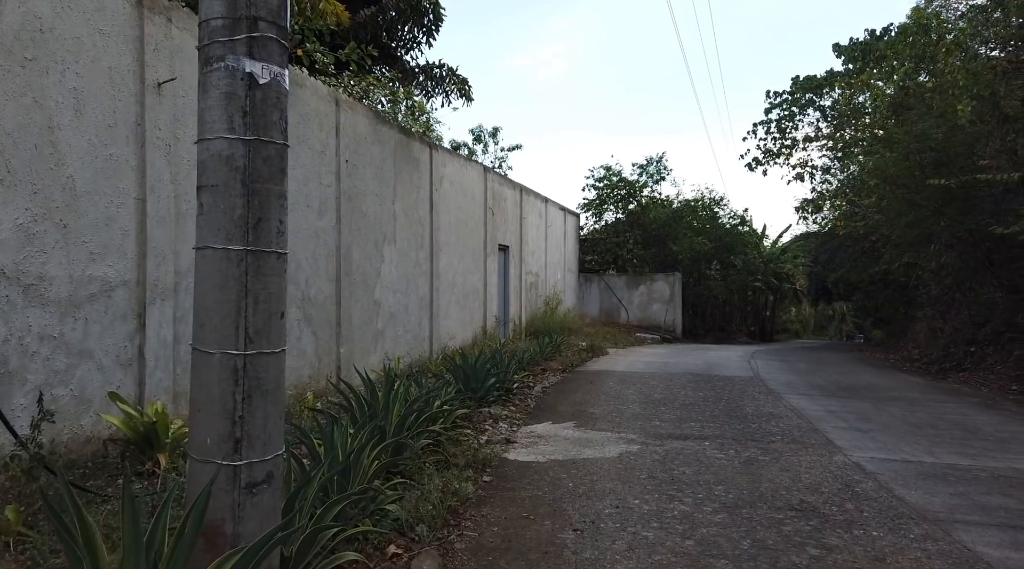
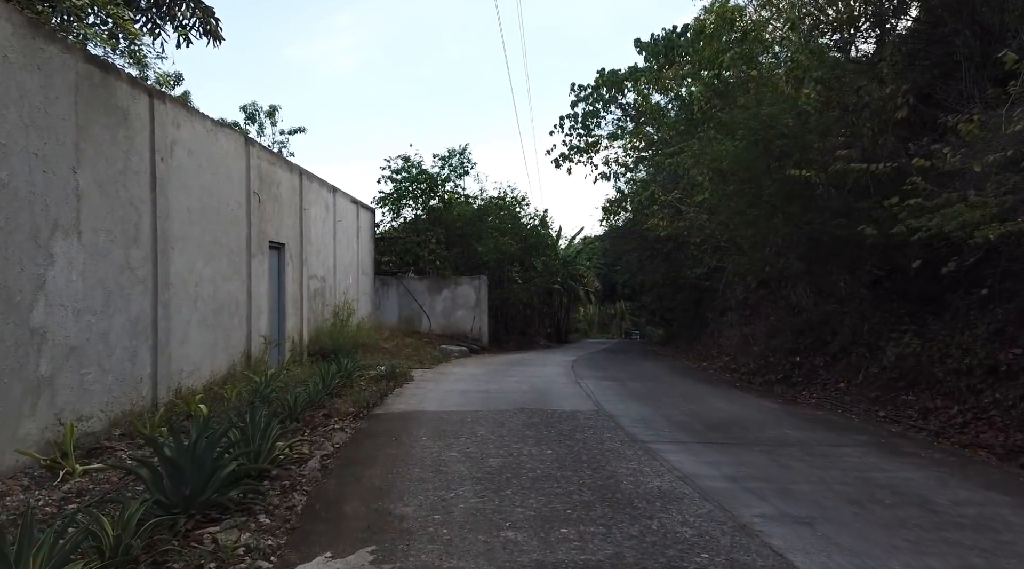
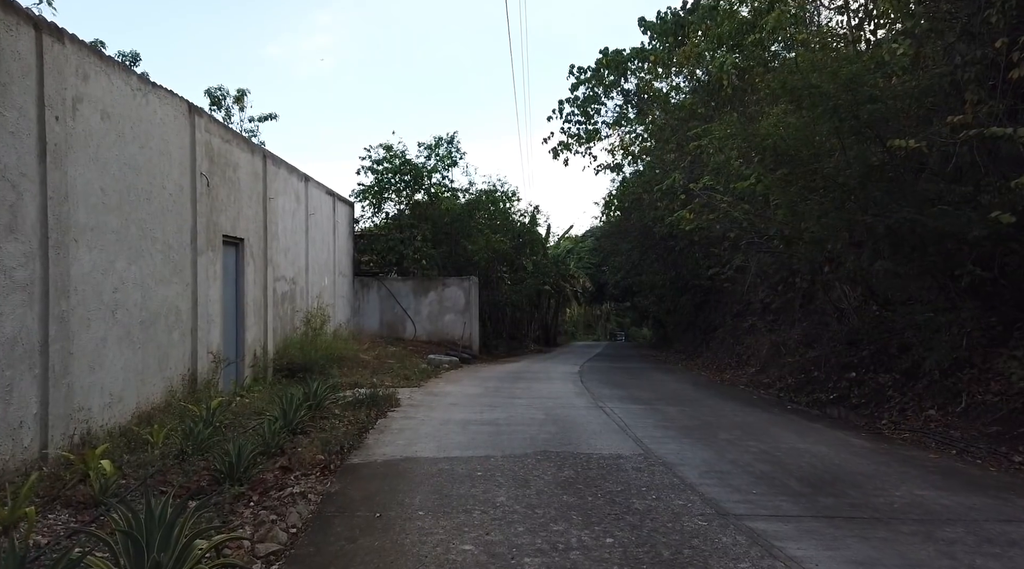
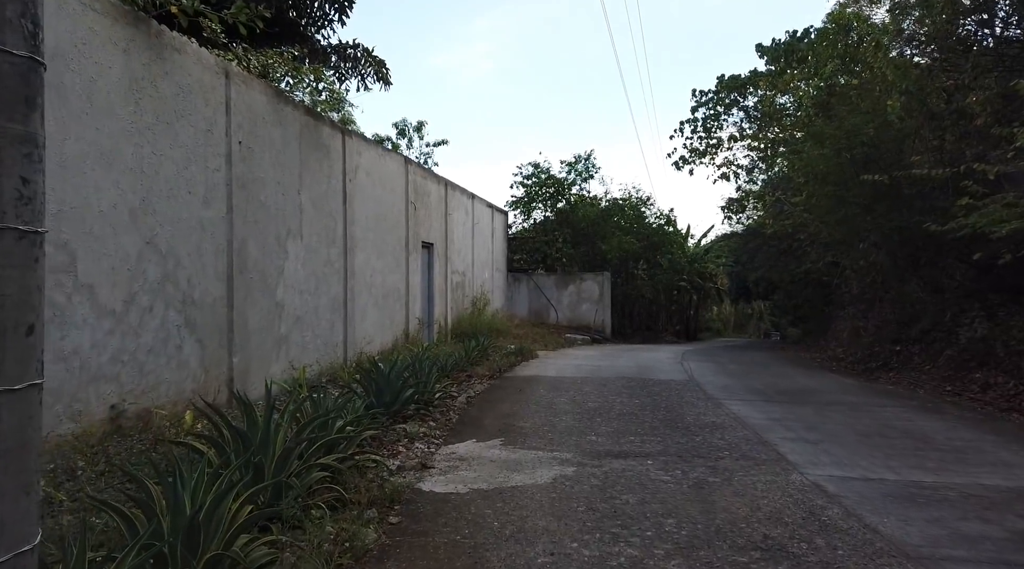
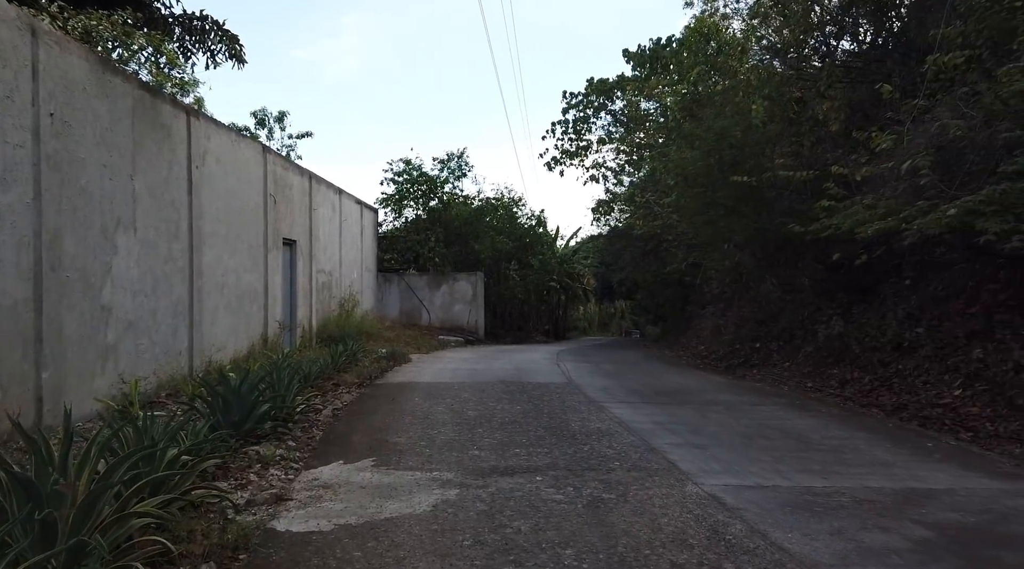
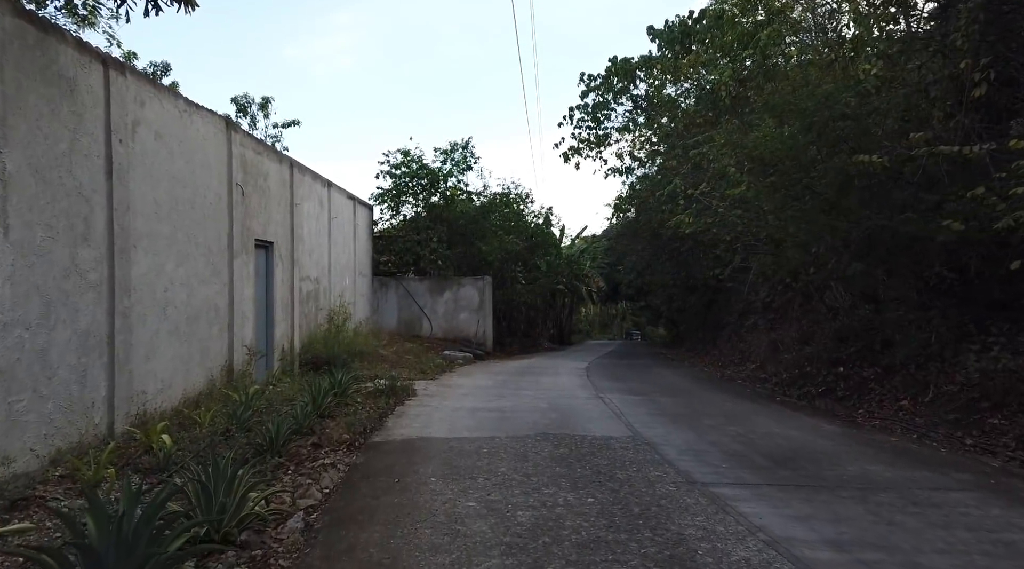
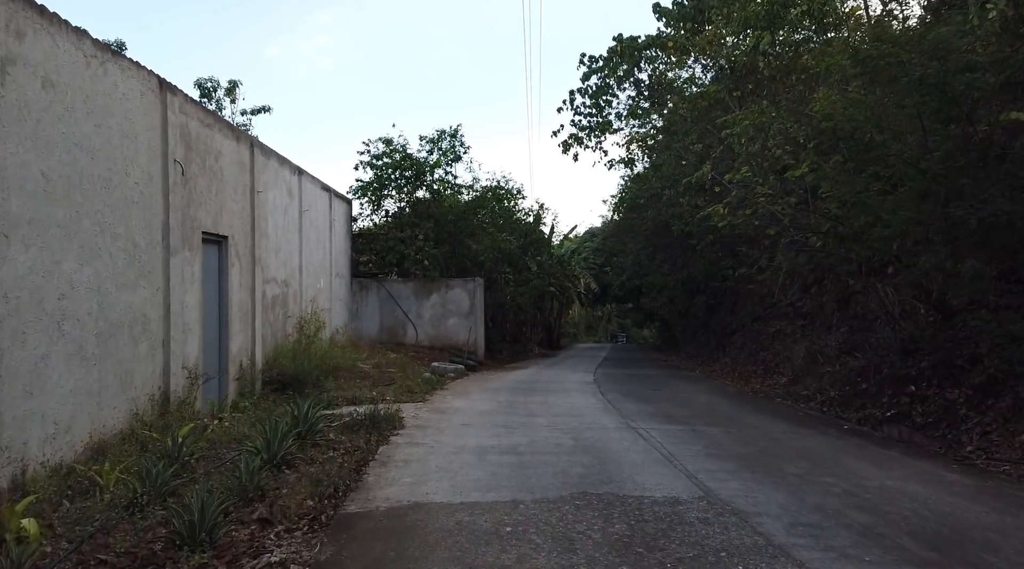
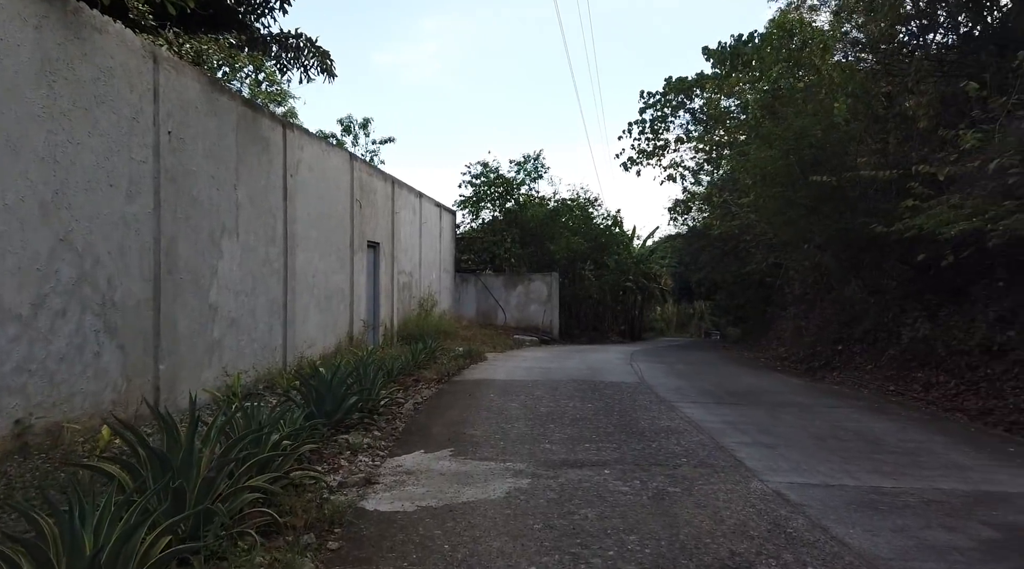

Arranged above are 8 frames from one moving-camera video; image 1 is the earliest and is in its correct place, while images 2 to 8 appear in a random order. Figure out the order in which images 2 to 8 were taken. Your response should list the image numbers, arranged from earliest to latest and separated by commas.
4, 8, 5, 2, 6, 3, 7
